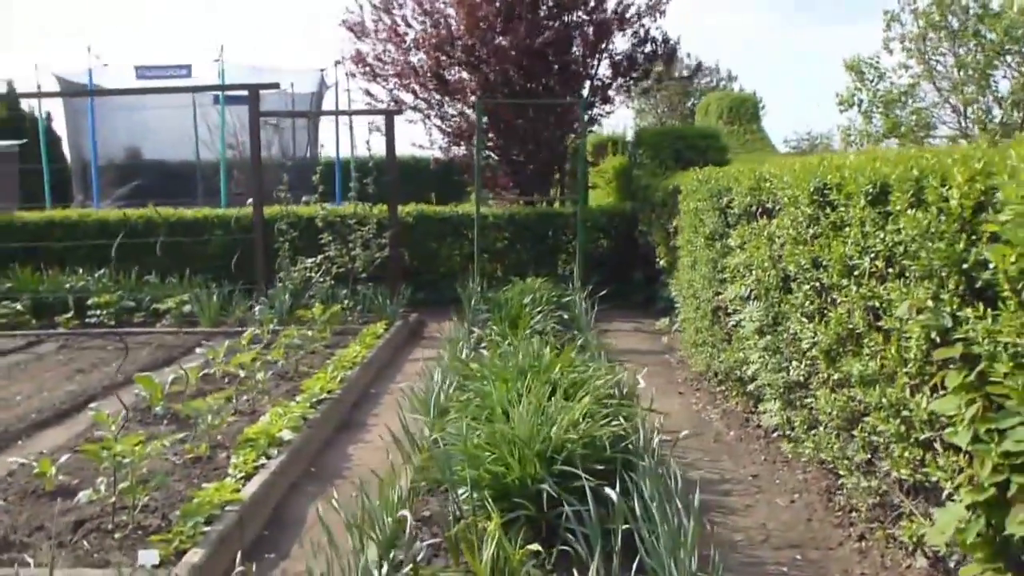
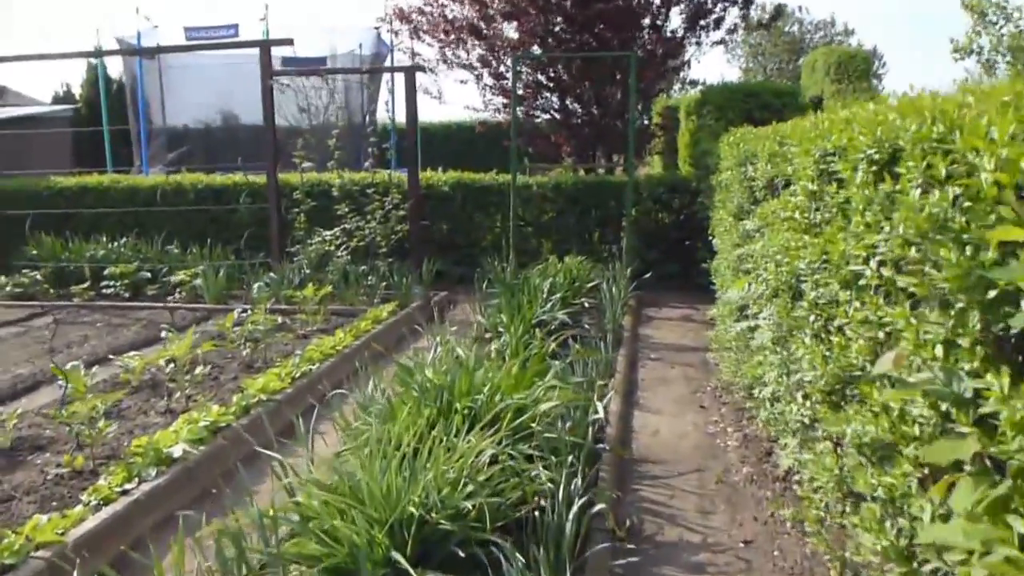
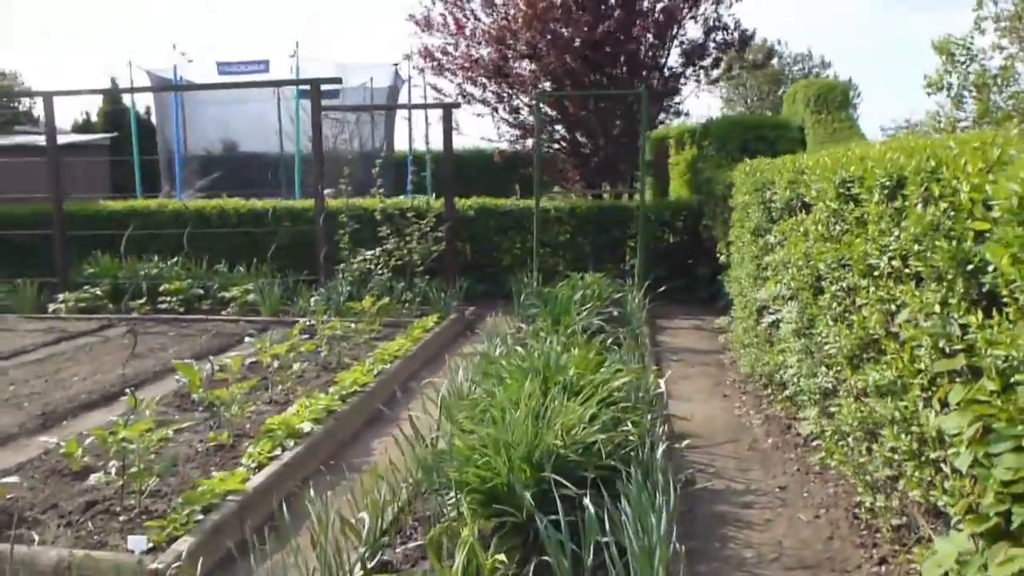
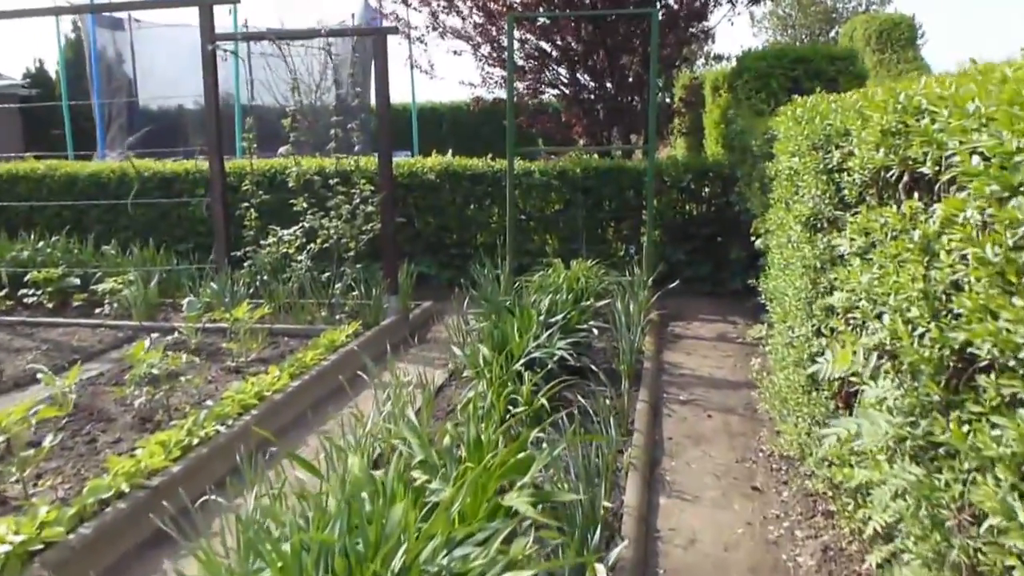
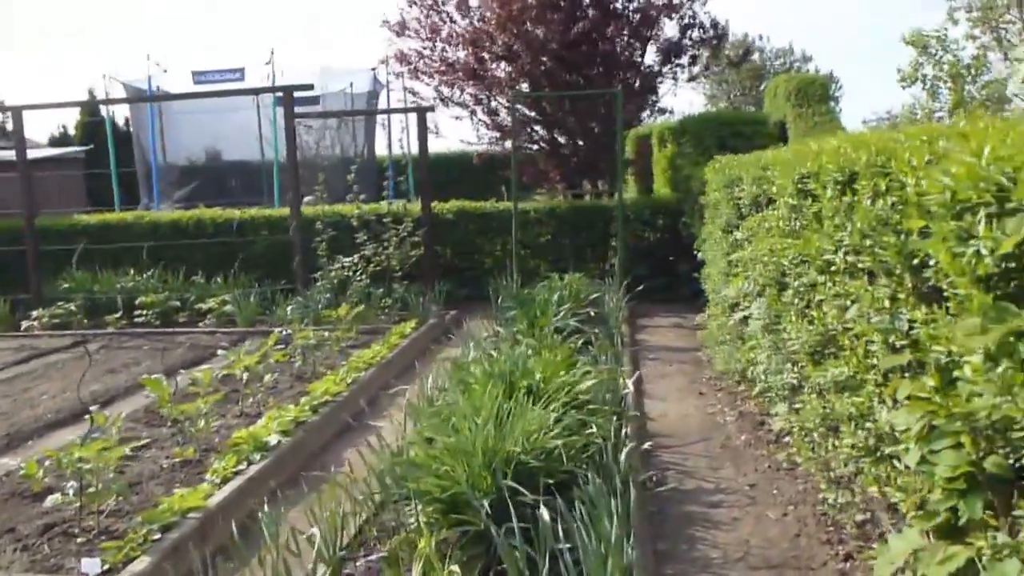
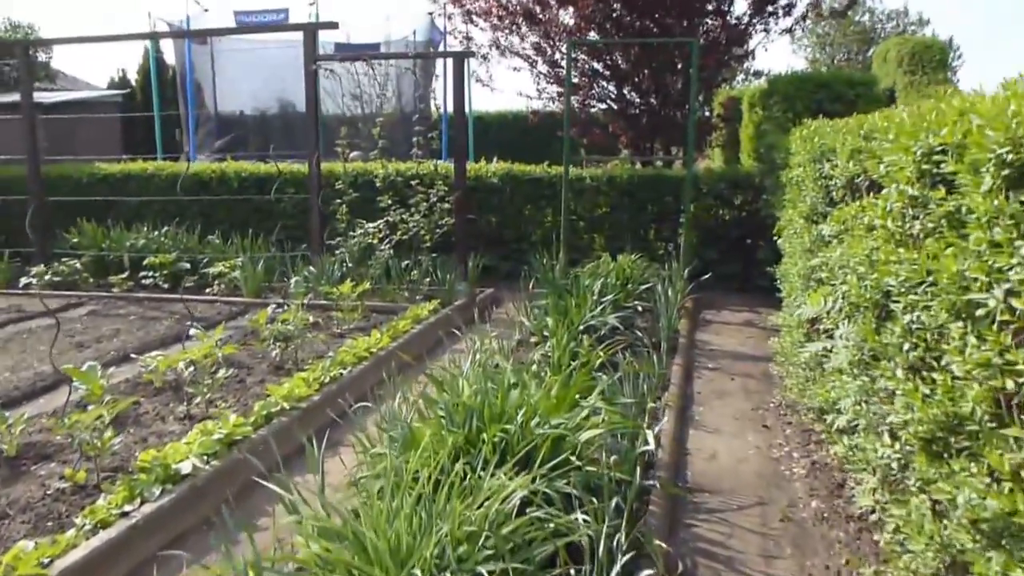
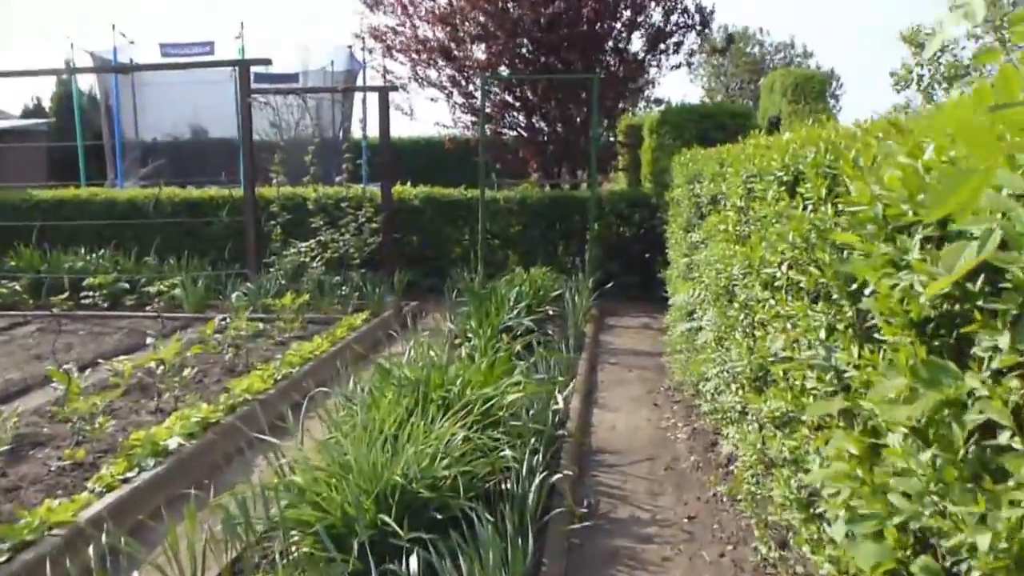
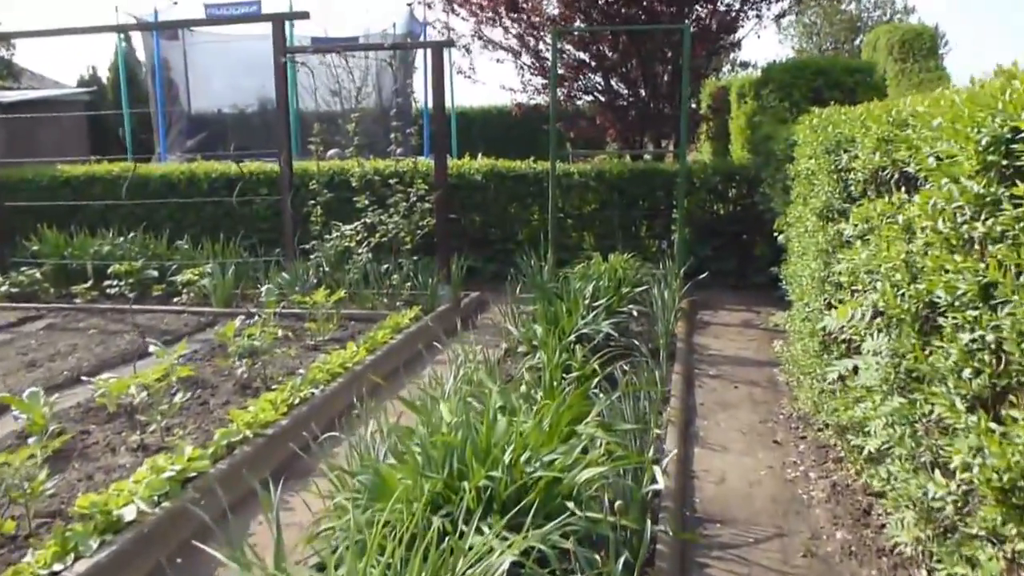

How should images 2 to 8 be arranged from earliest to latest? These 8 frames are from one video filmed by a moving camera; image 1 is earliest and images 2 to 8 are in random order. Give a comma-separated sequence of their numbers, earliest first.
3, 5, 7, 2, 6, 8, 4
